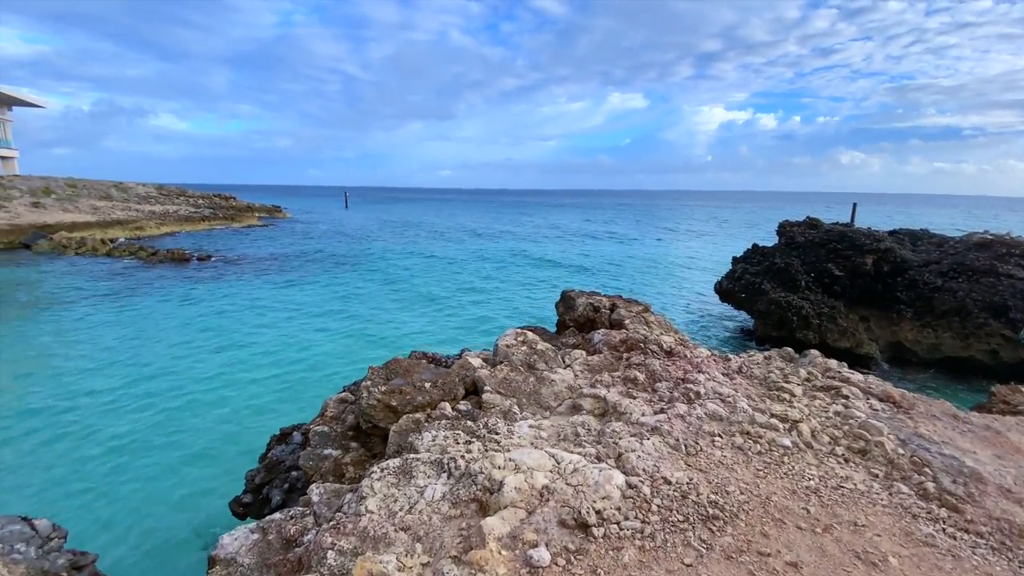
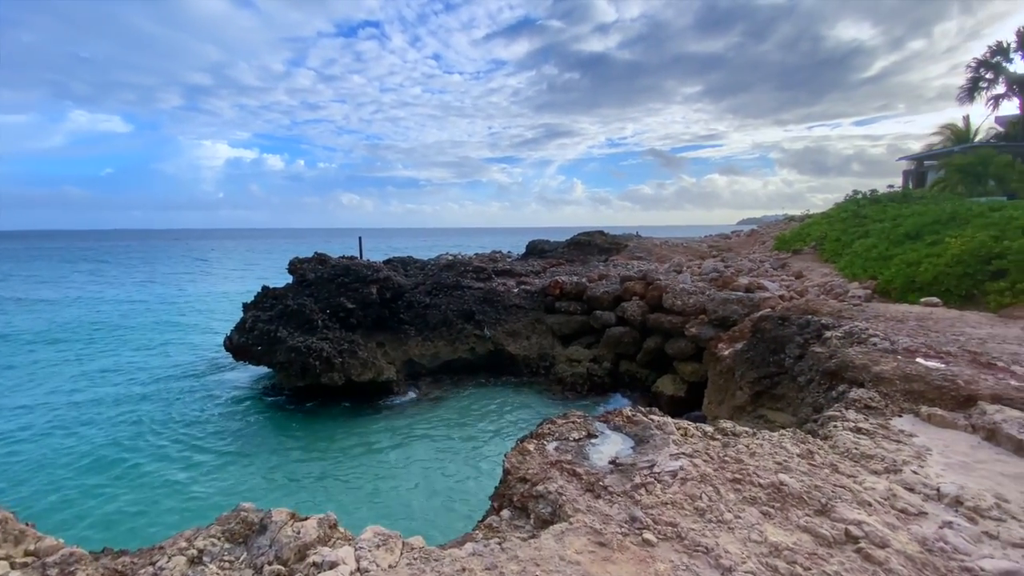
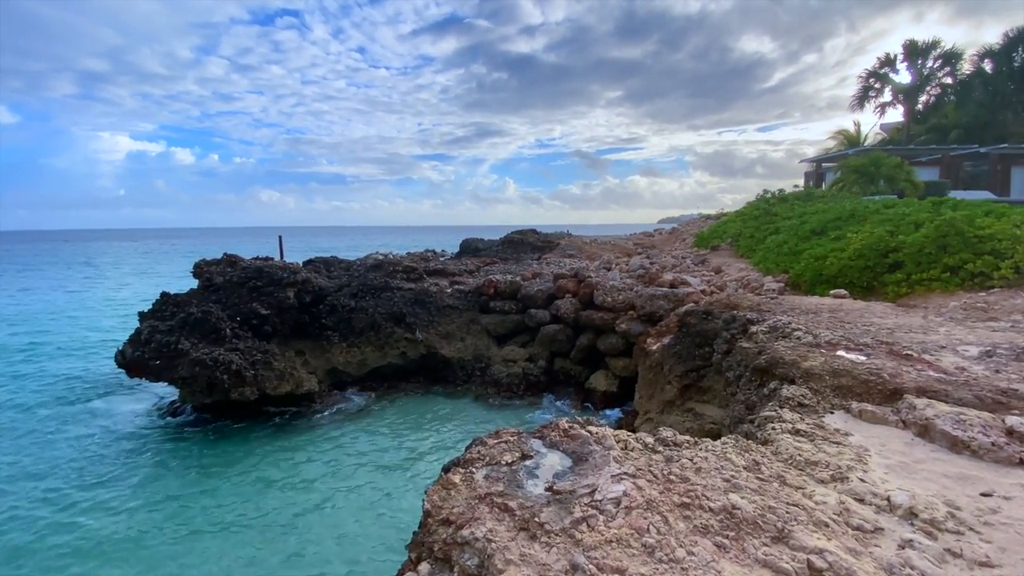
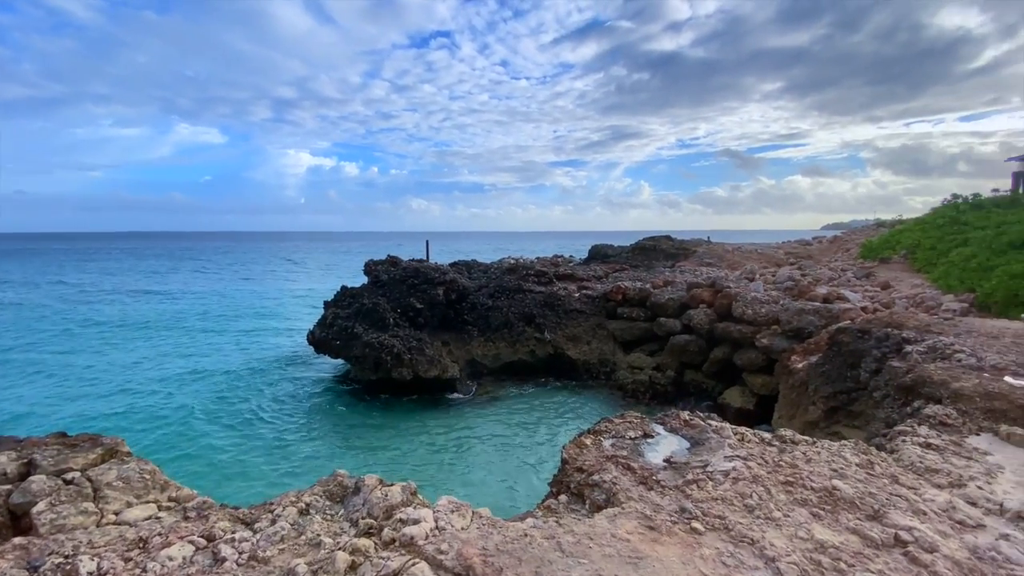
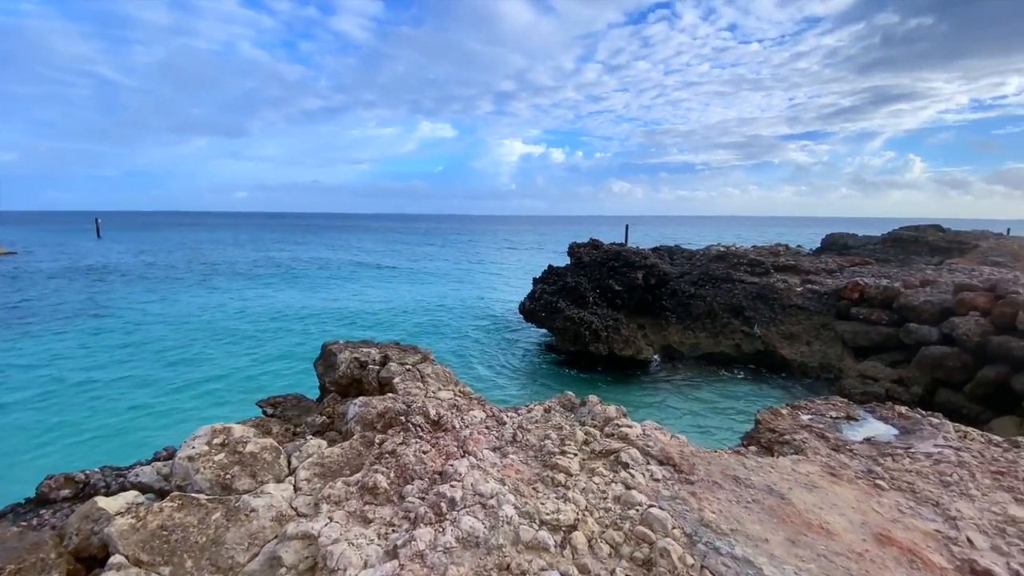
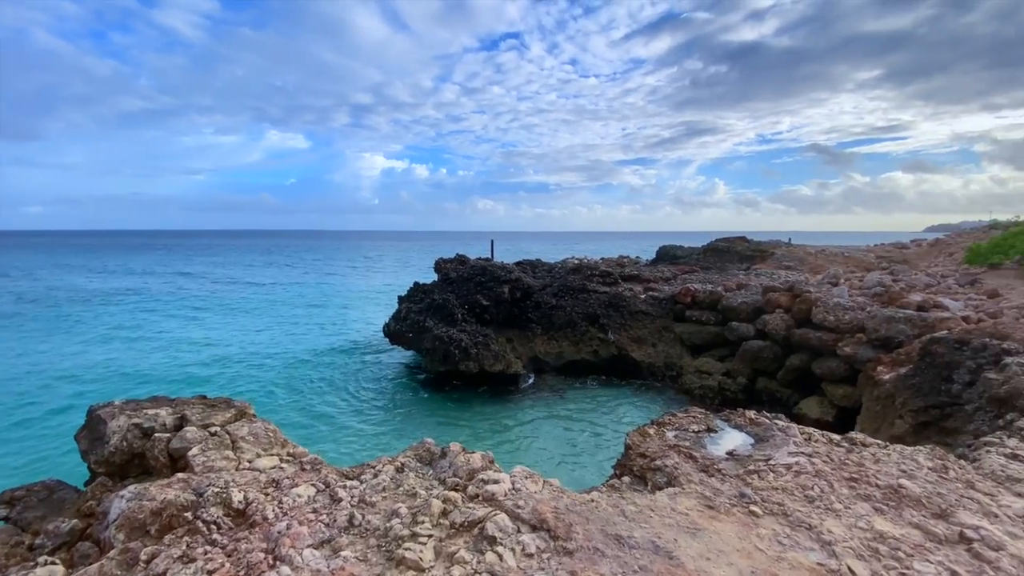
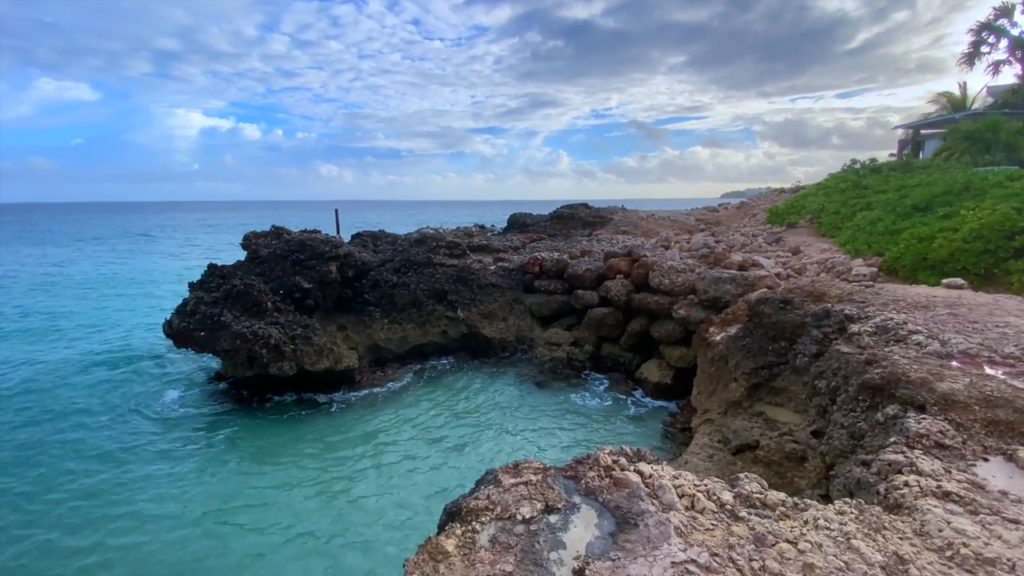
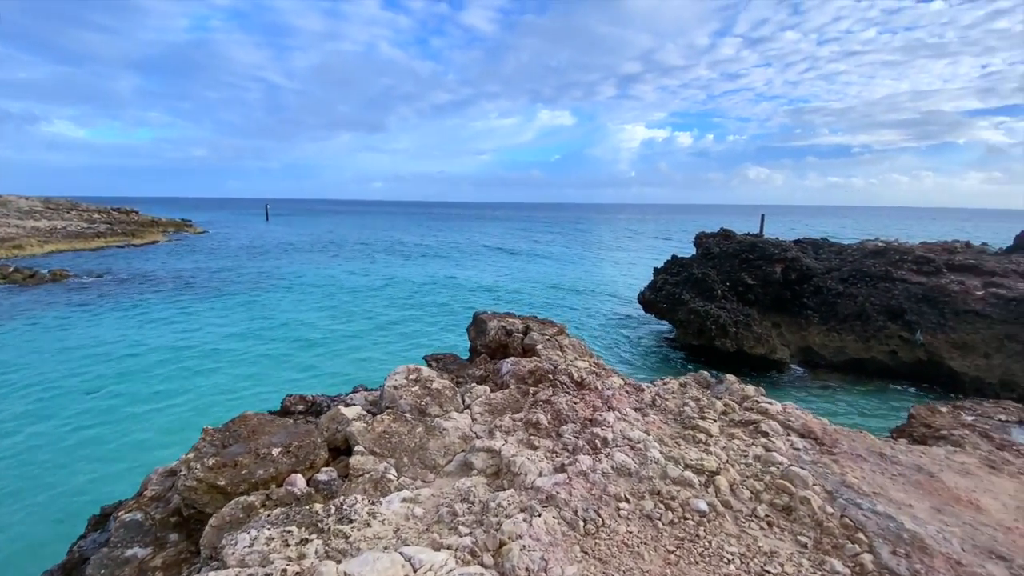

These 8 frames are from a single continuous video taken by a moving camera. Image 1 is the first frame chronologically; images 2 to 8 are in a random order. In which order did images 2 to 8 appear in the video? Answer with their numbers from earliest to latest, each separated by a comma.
8, 5, 6, 4, 2, 3, 7
